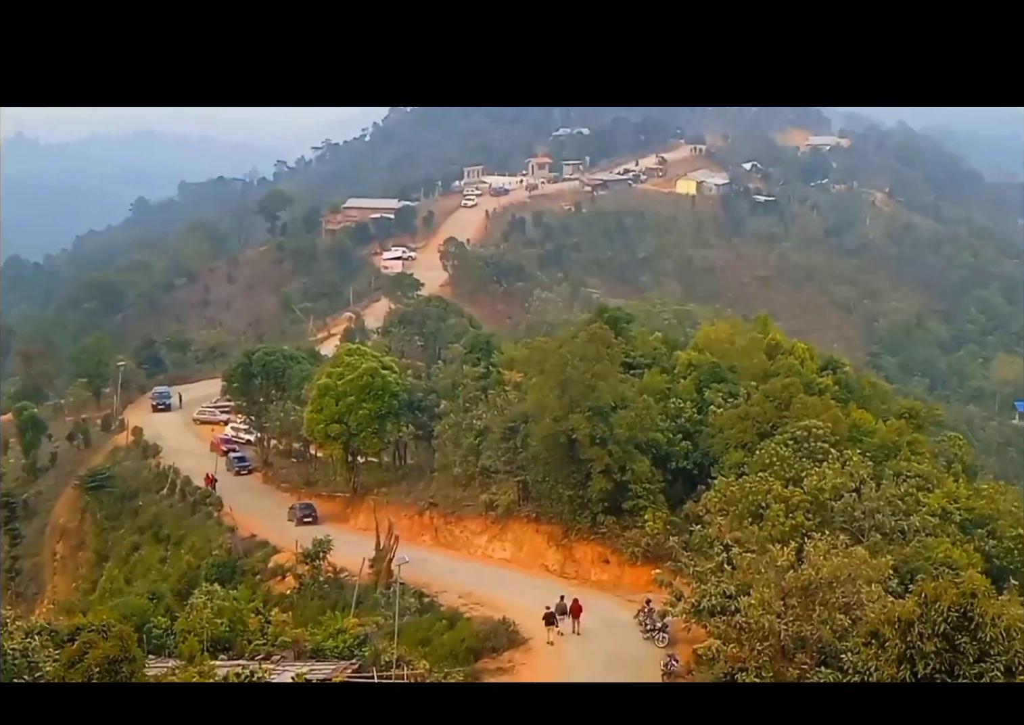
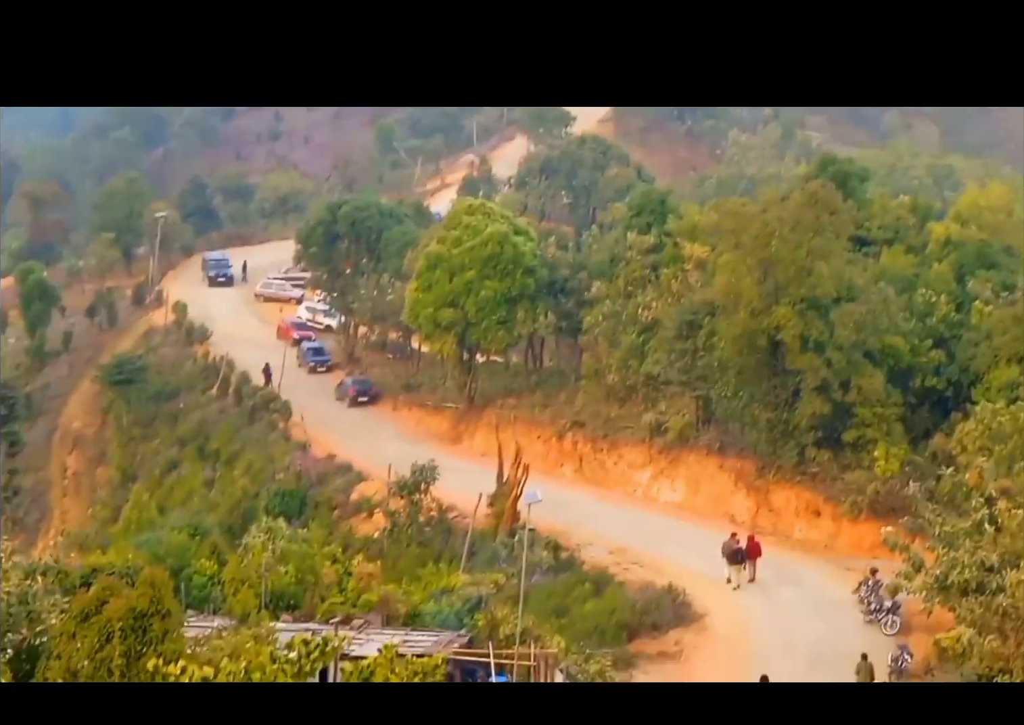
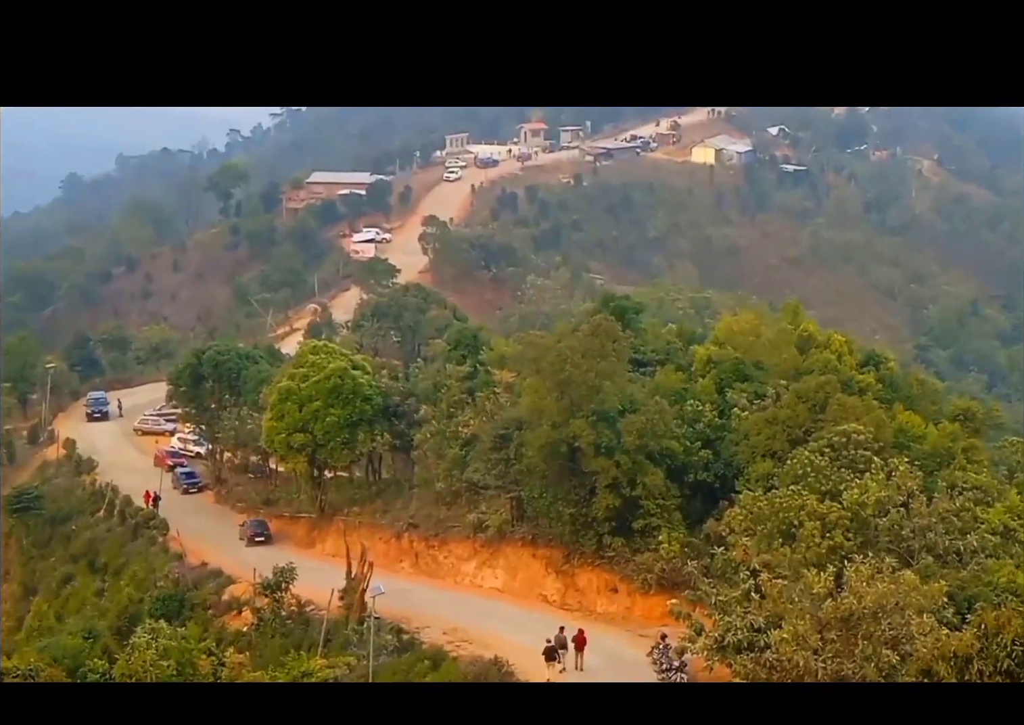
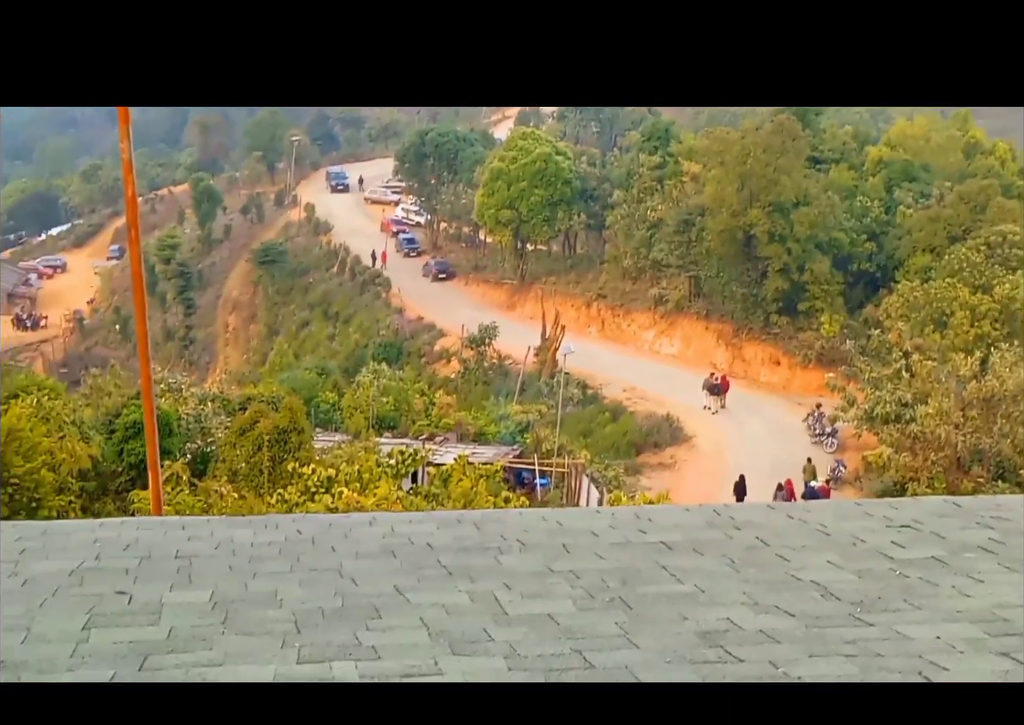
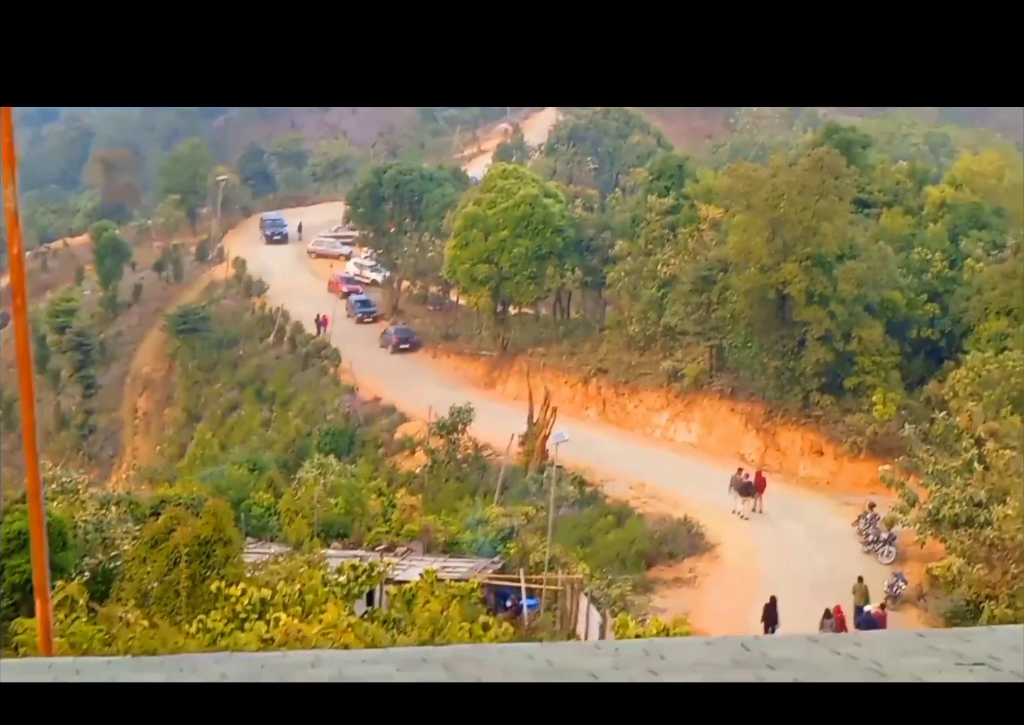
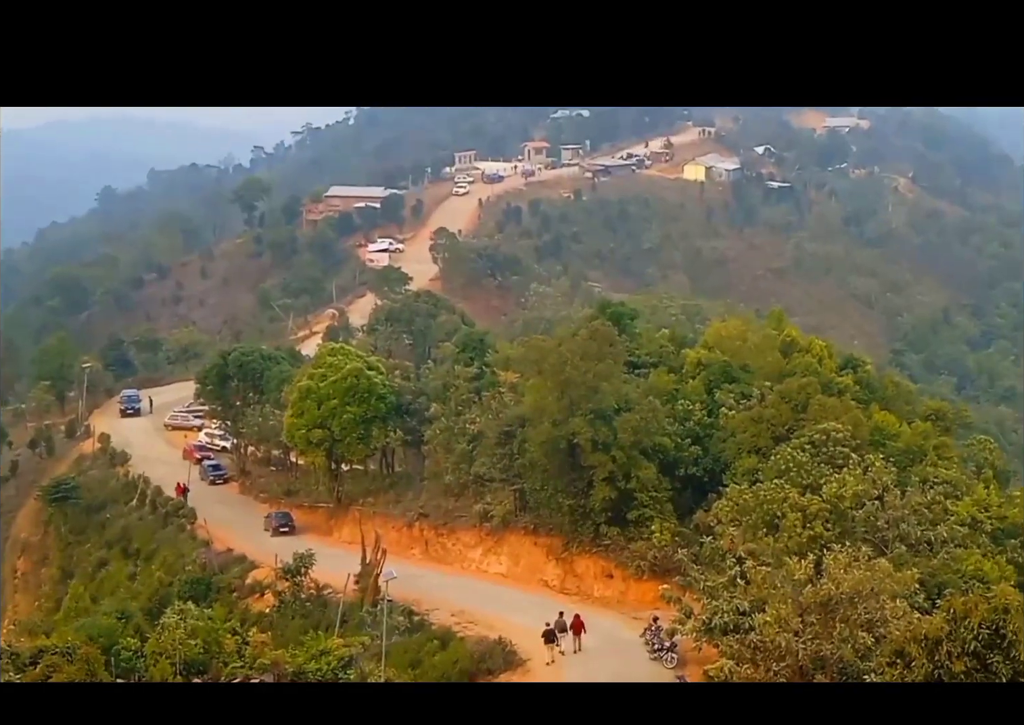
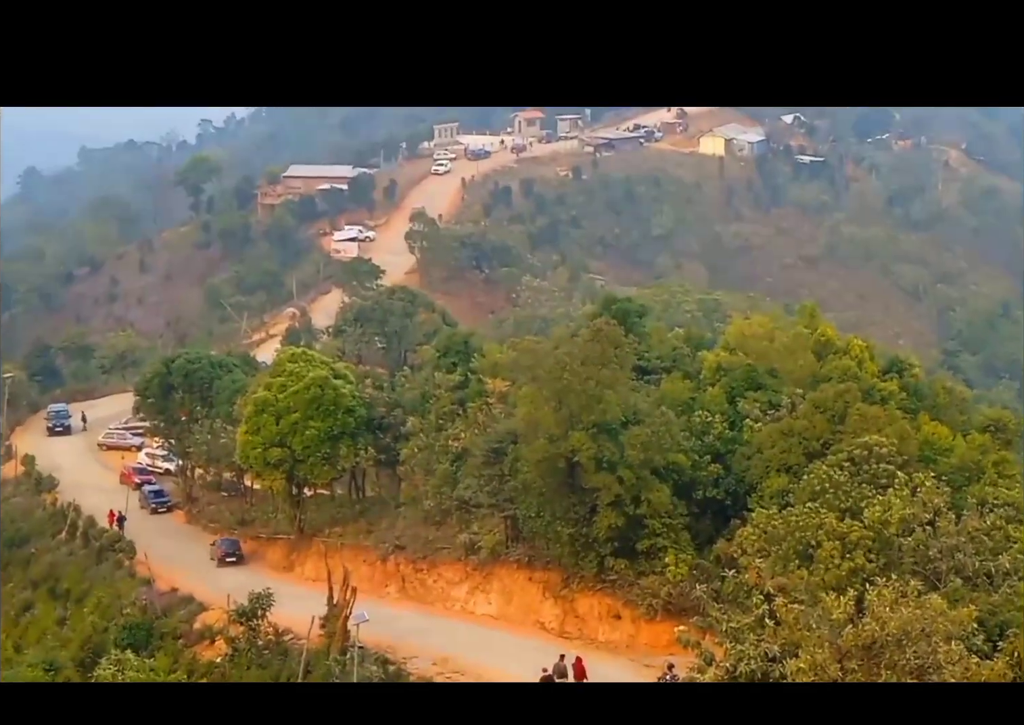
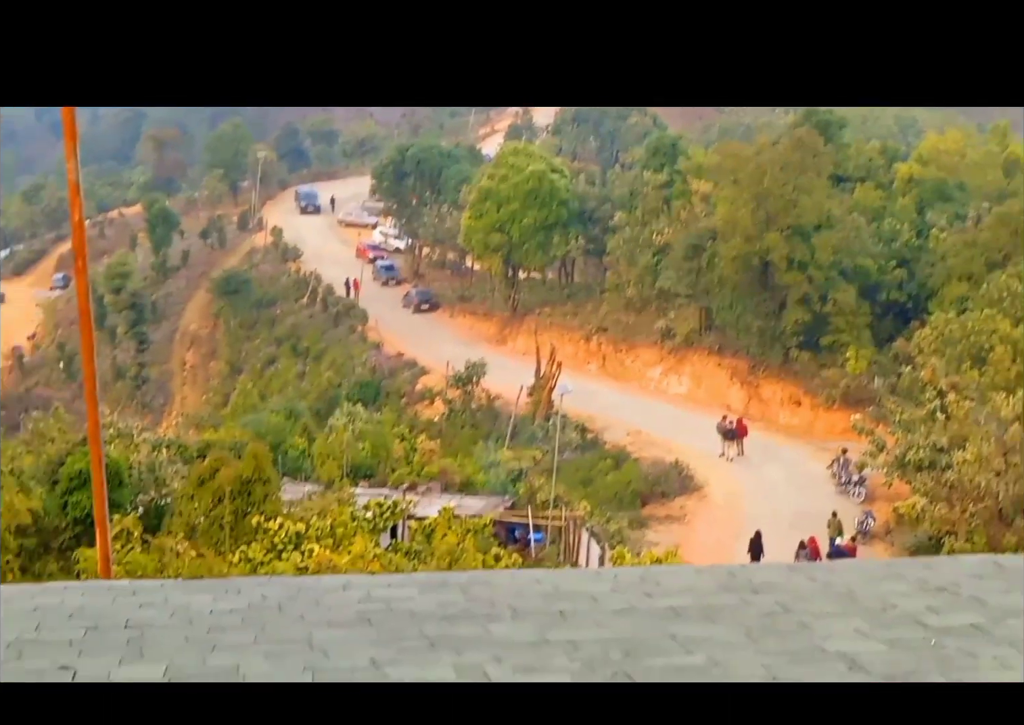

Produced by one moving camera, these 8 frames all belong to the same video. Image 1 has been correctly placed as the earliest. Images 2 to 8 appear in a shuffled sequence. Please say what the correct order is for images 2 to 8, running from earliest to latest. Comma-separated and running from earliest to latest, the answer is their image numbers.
6, 3, 7, 2, 5, 8, 4
